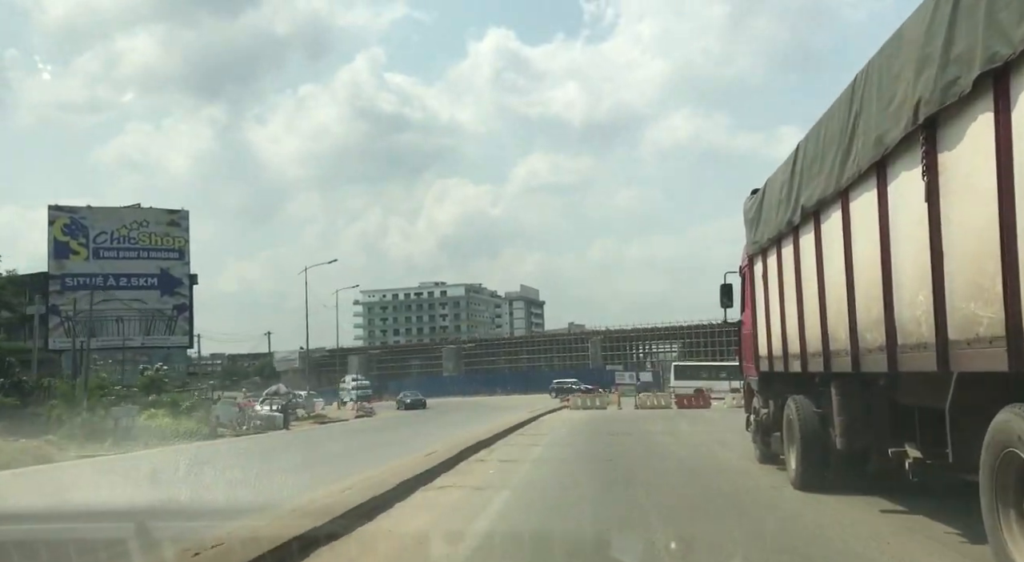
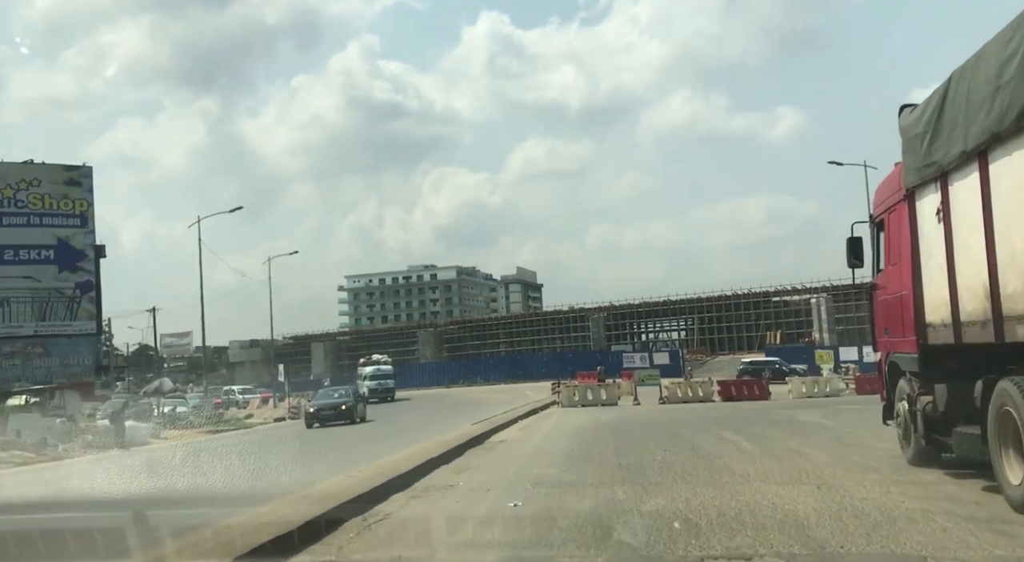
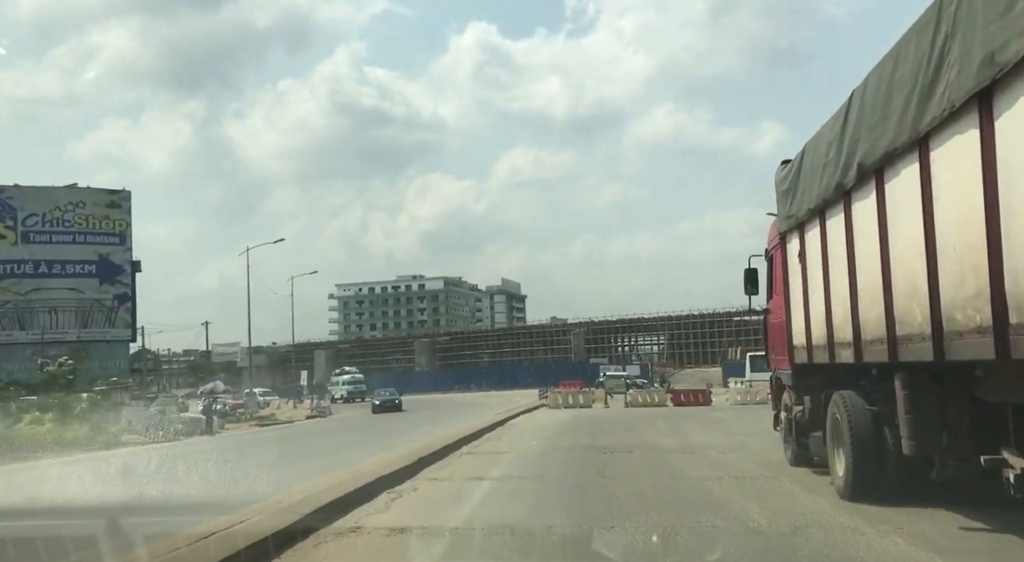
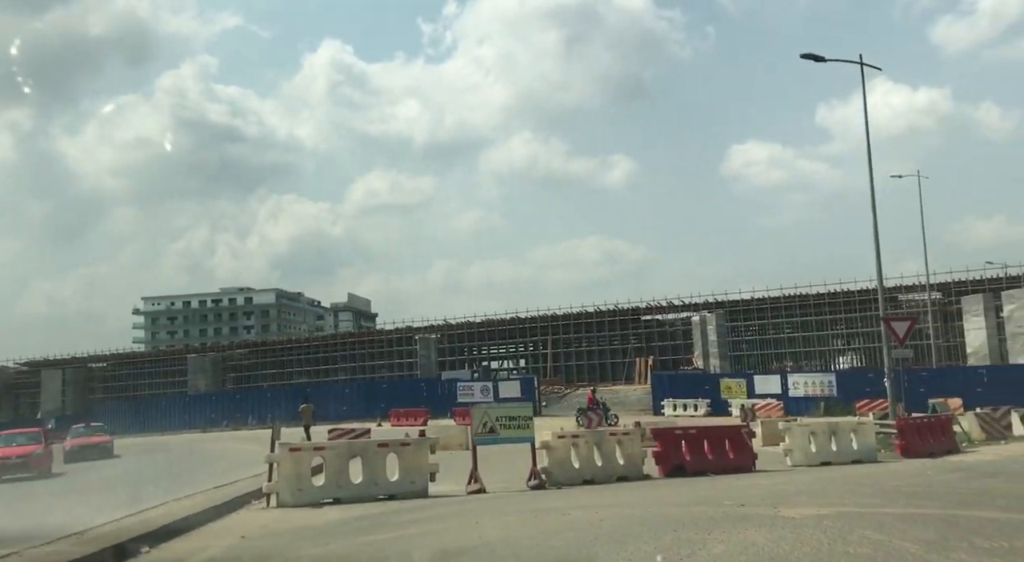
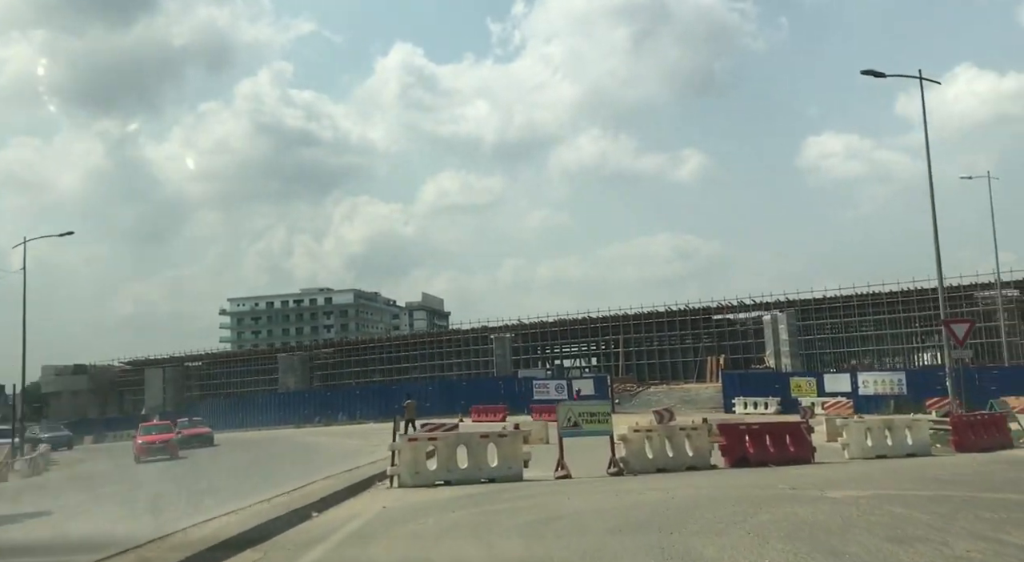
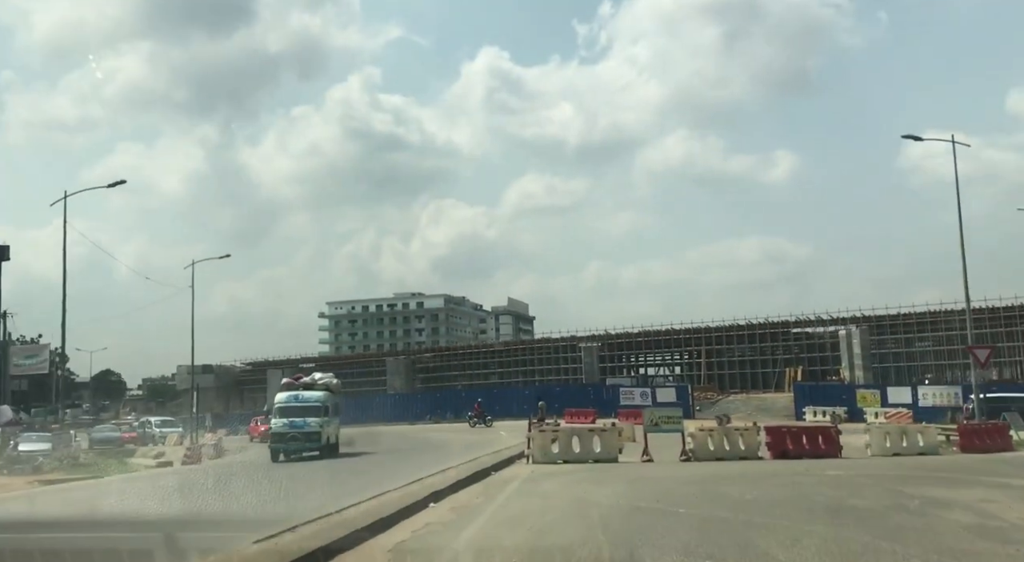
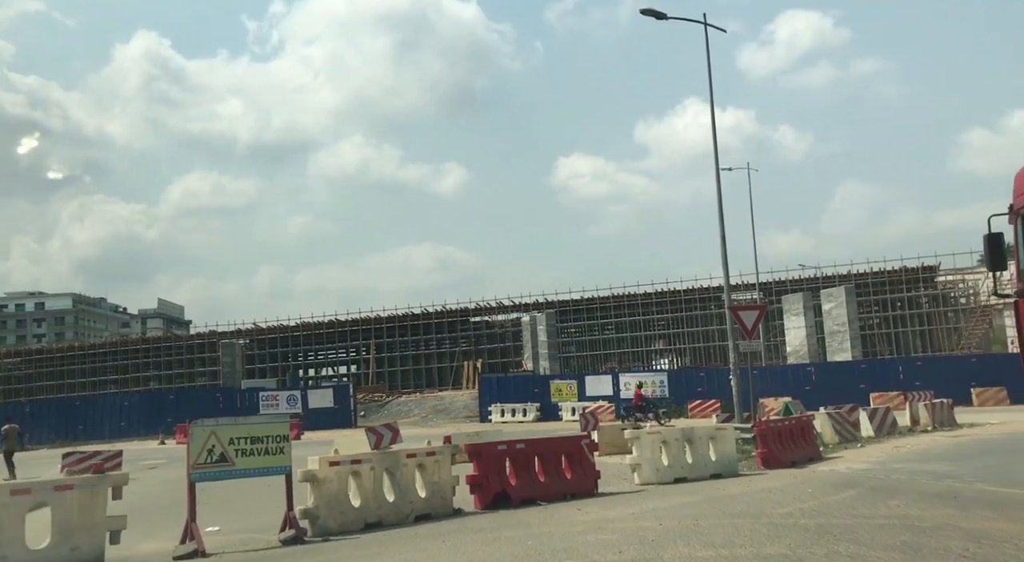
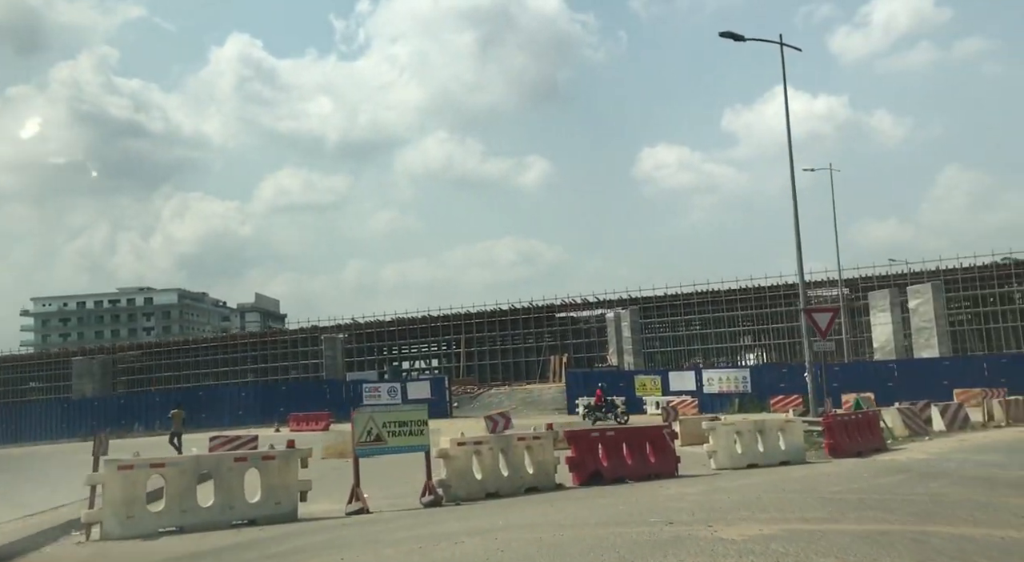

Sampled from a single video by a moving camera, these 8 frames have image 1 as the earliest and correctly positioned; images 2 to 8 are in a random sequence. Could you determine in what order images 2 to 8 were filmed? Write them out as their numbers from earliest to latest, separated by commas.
3, 2, 6, 5, 4, 8, 7
